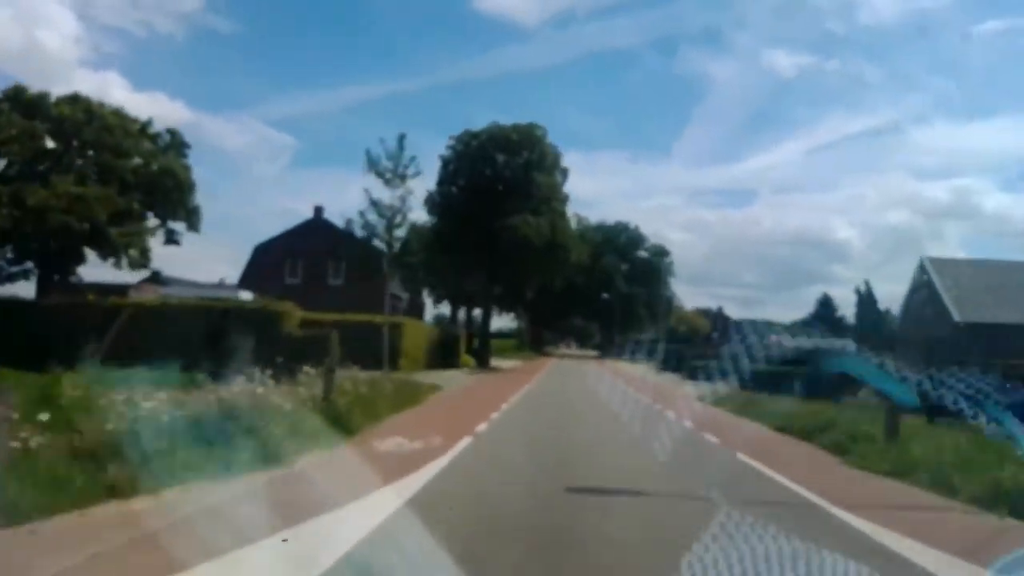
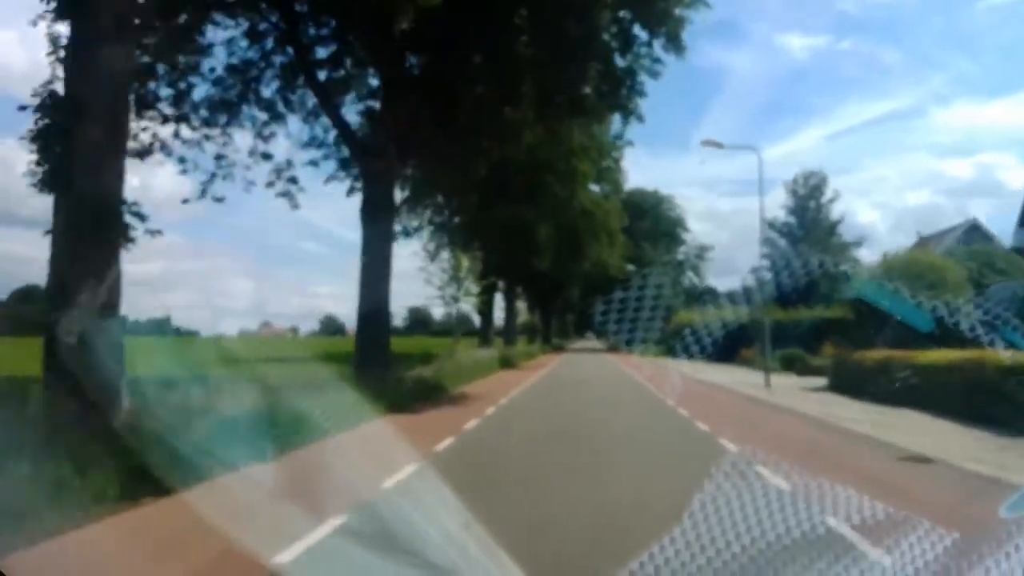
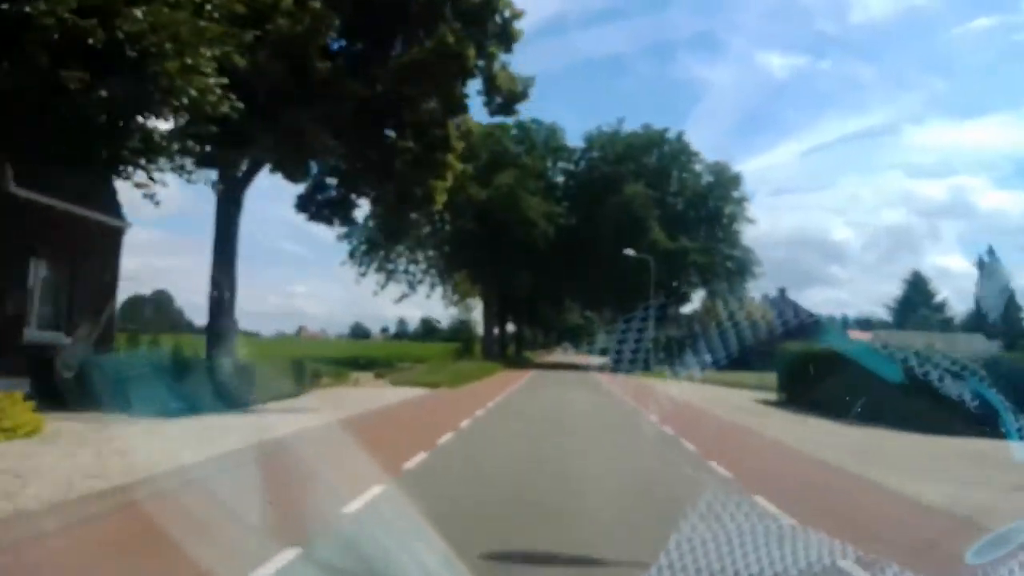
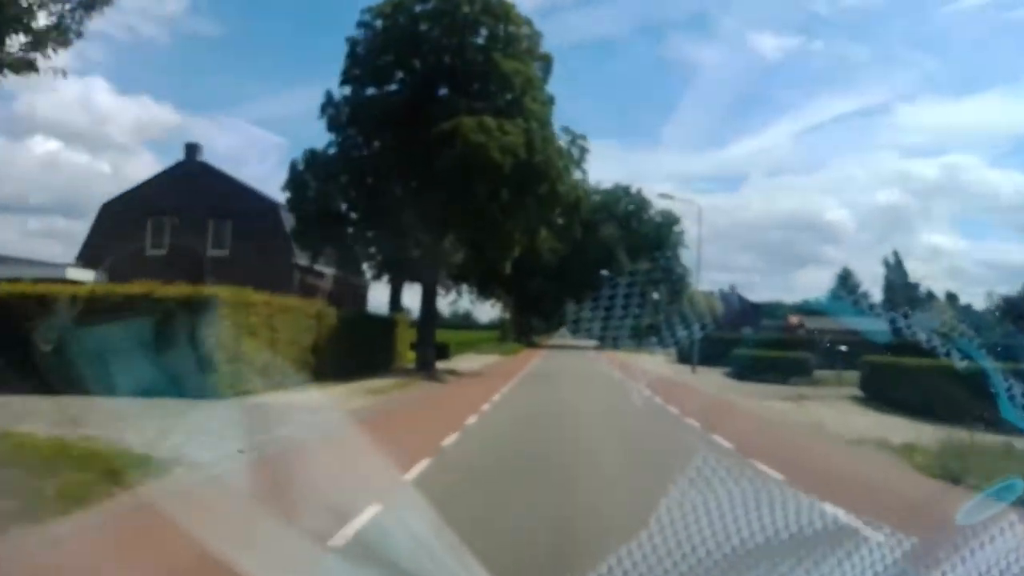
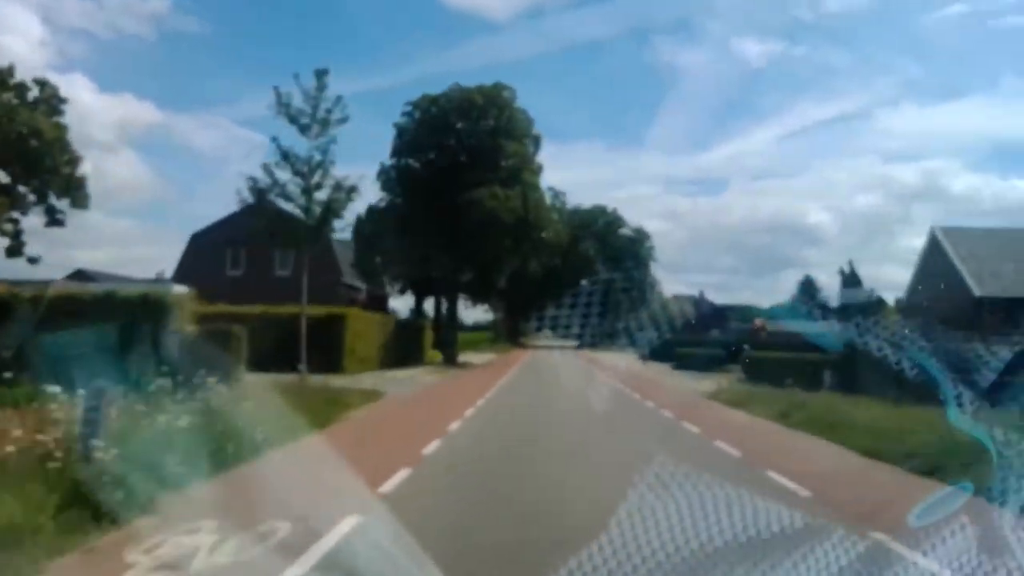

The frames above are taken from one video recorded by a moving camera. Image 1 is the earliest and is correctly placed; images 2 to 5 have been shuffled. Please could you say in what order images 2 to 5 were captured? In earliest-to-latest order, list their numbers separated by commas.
5, 4, 3, 2
